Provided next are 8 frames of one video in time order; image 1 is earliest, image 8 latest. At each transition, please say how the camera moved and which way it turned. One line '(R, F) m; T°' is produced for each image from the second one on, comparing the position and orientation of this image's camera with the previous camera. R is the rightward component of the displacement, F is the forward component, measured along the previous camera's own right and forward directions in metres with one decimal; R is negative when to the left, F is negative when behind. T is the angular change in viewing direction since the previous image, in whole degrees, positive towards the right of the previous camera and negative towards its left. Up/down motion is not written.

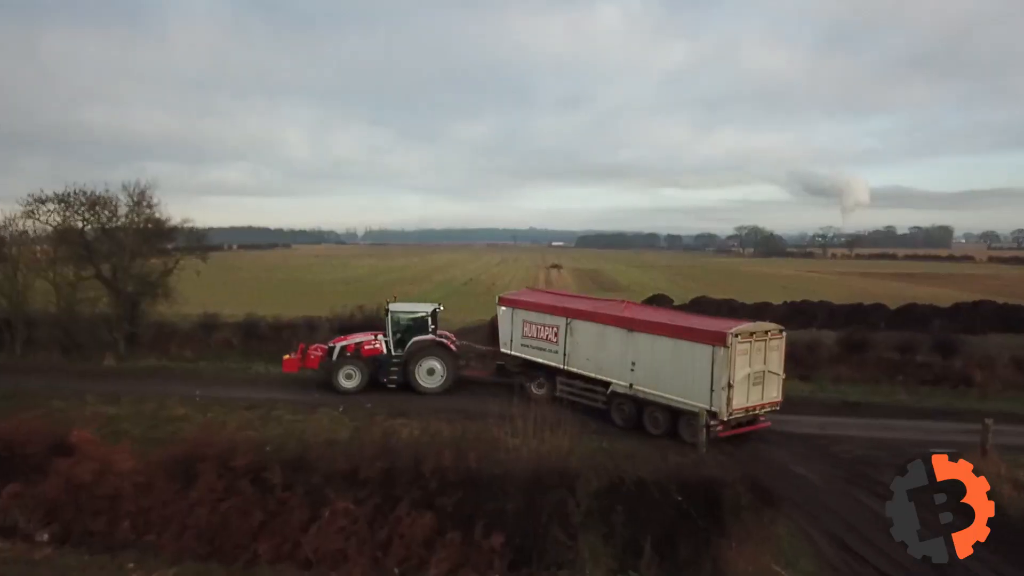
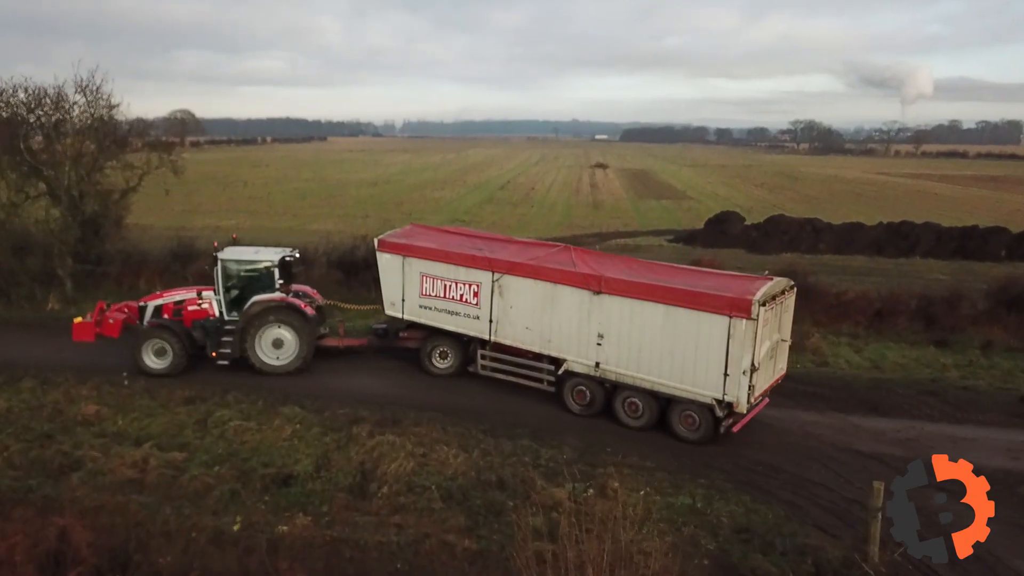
(-0.1, +5.6) m; -3°
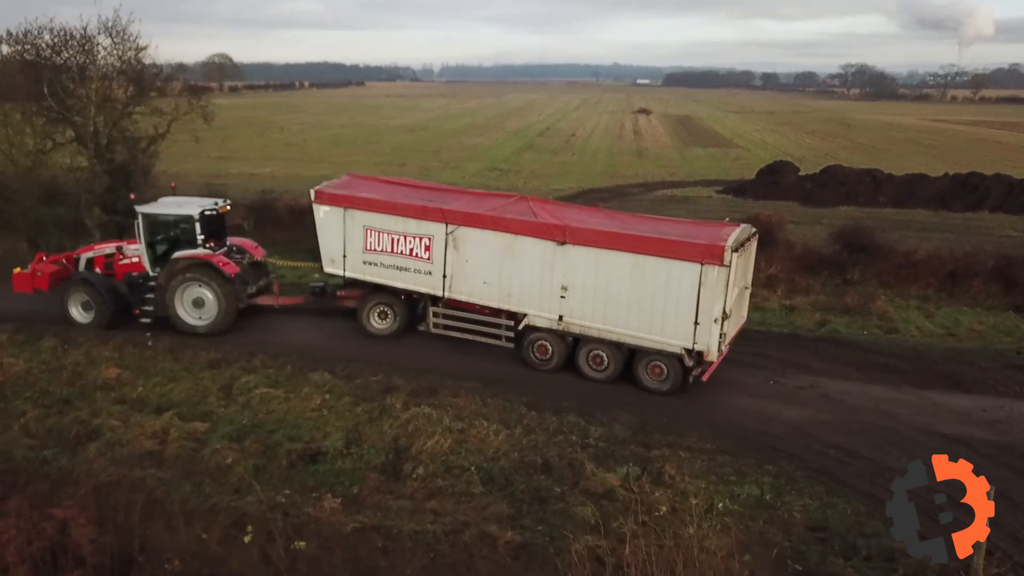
(-0.1, +1.0) m; -3°
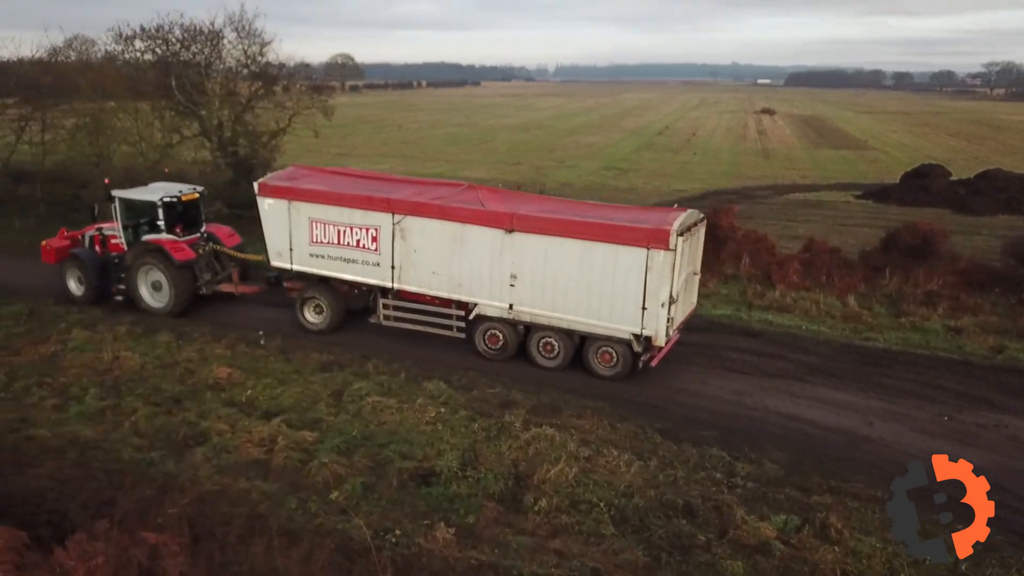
(-0.3, +1.0) m; -7°
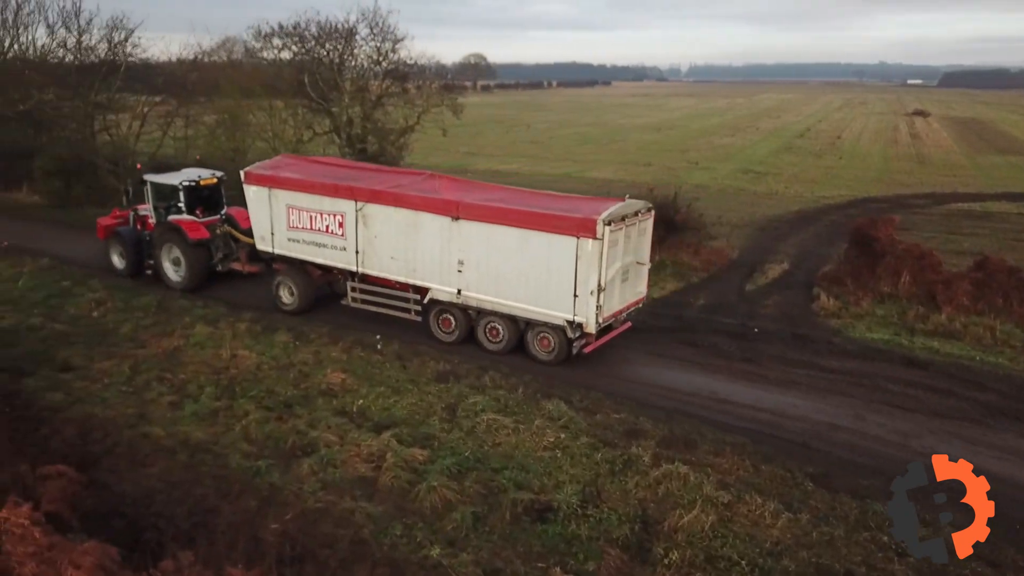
(-0.1, +0.9) m; -9°
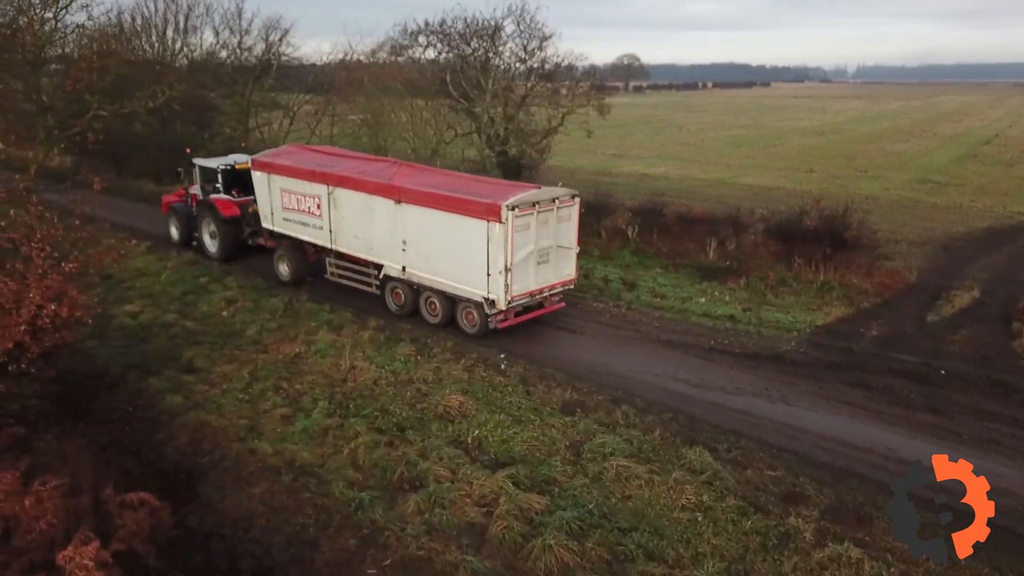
(0.0, +1.2) m; -10°
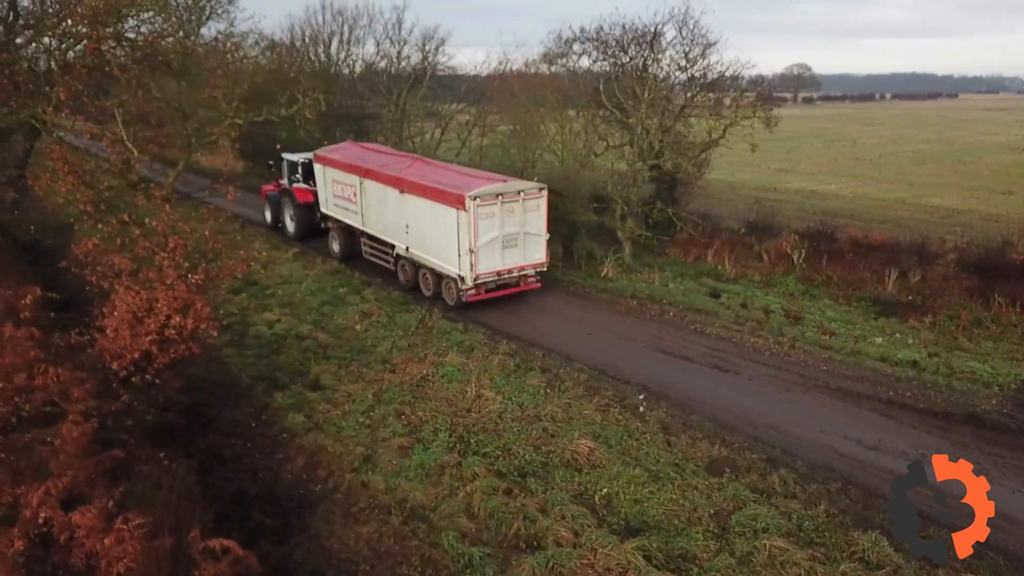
(+0.1, +1.0) m; -11°
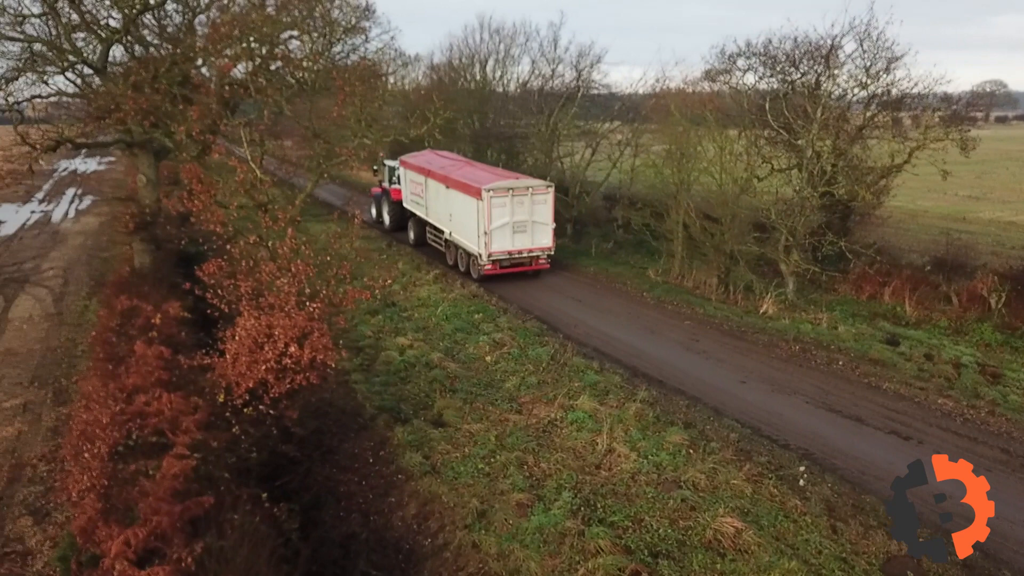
(+0.1, +1.0) m; -11°
